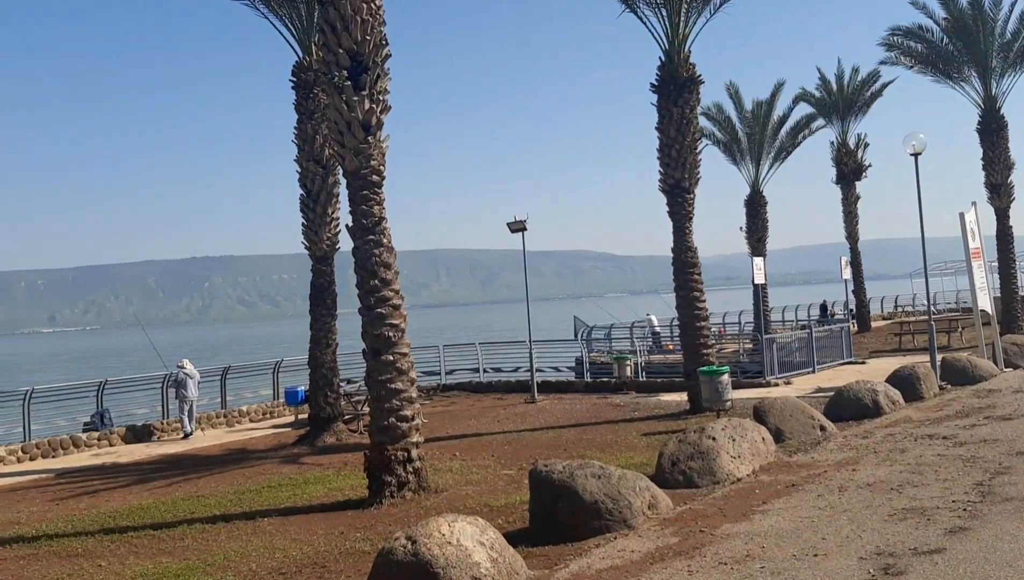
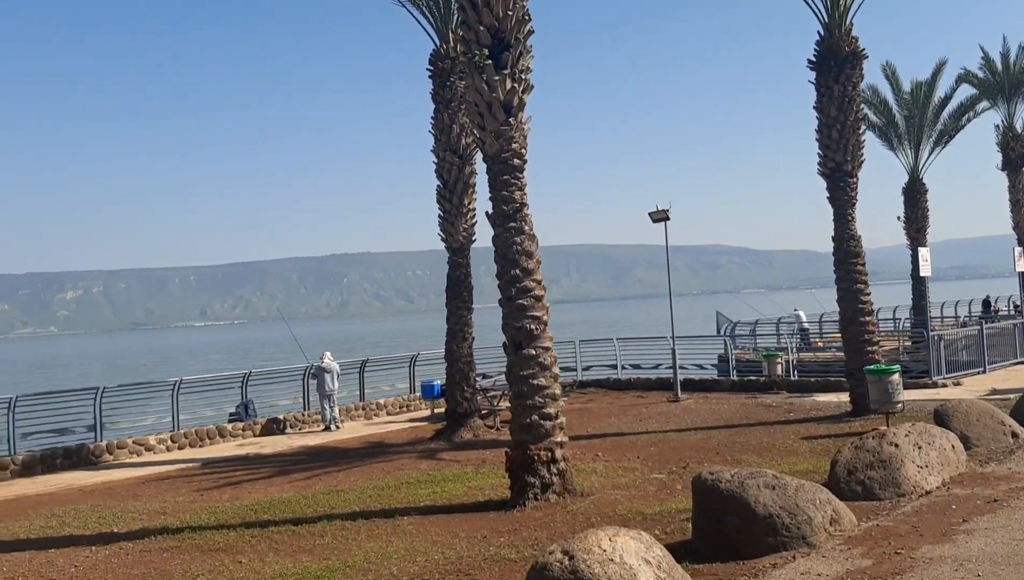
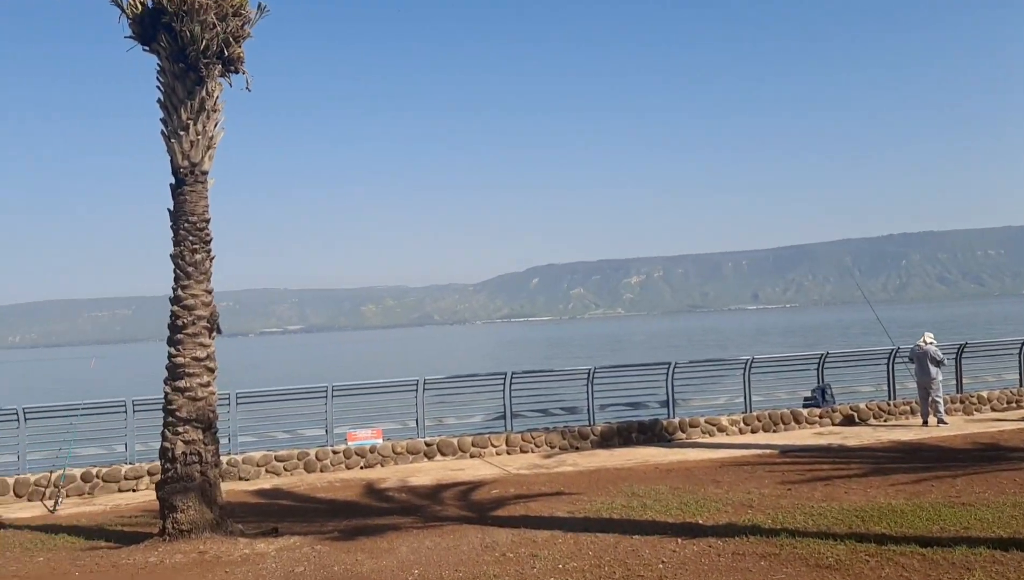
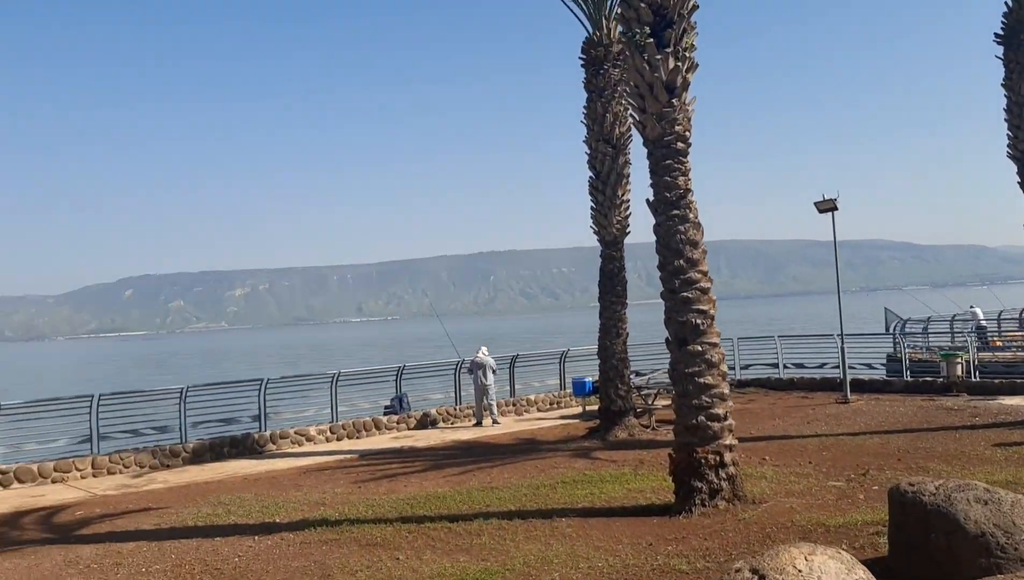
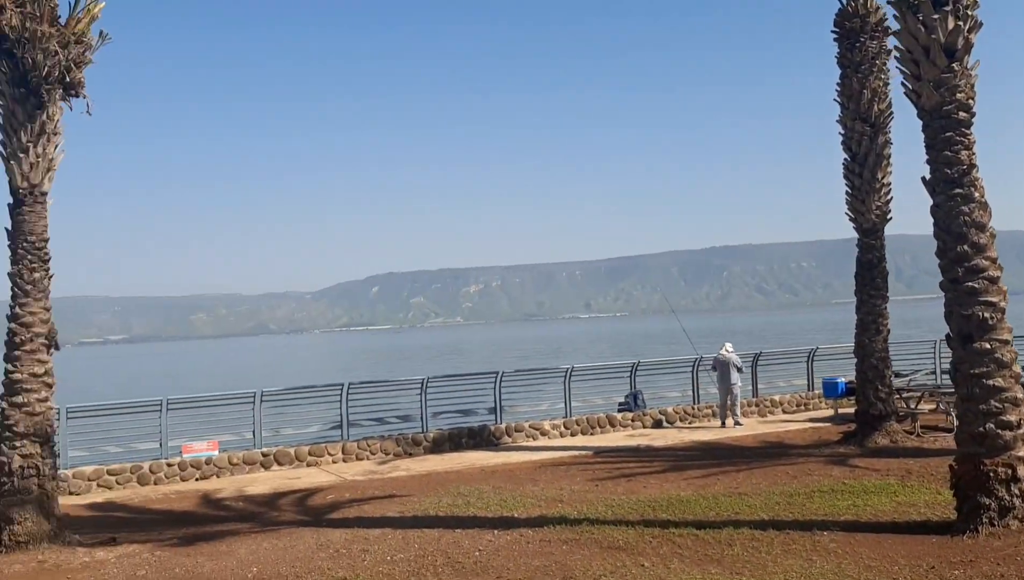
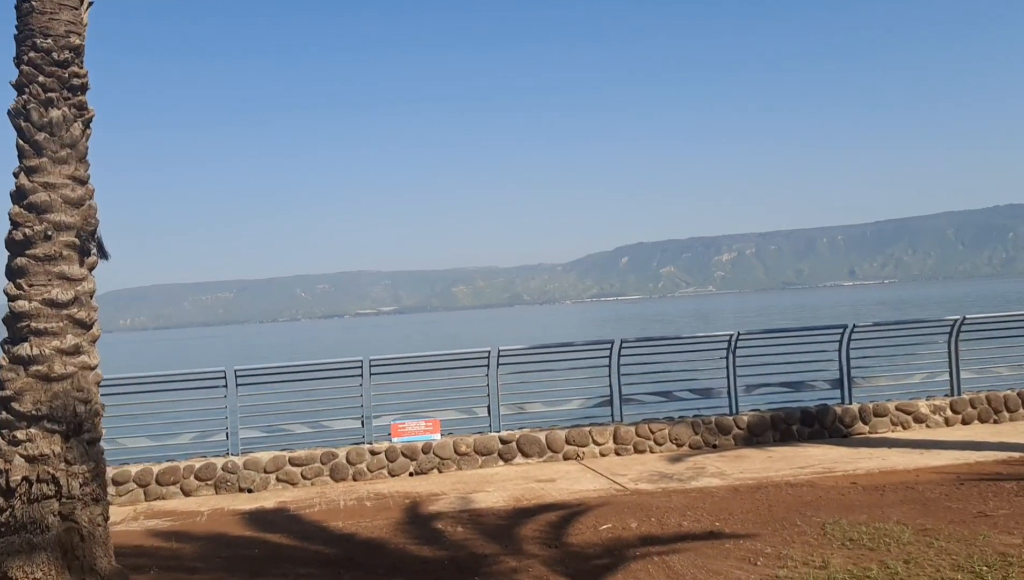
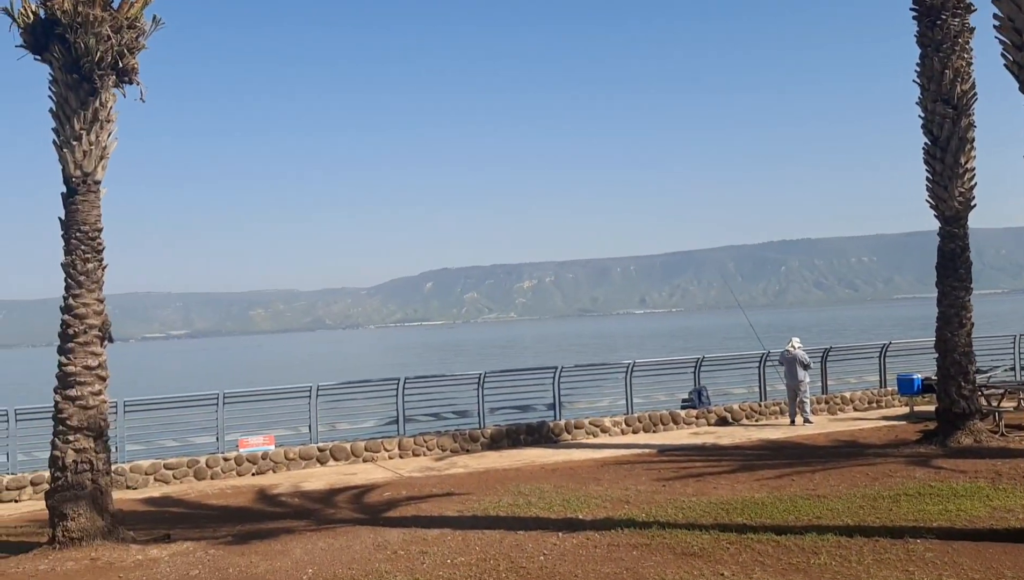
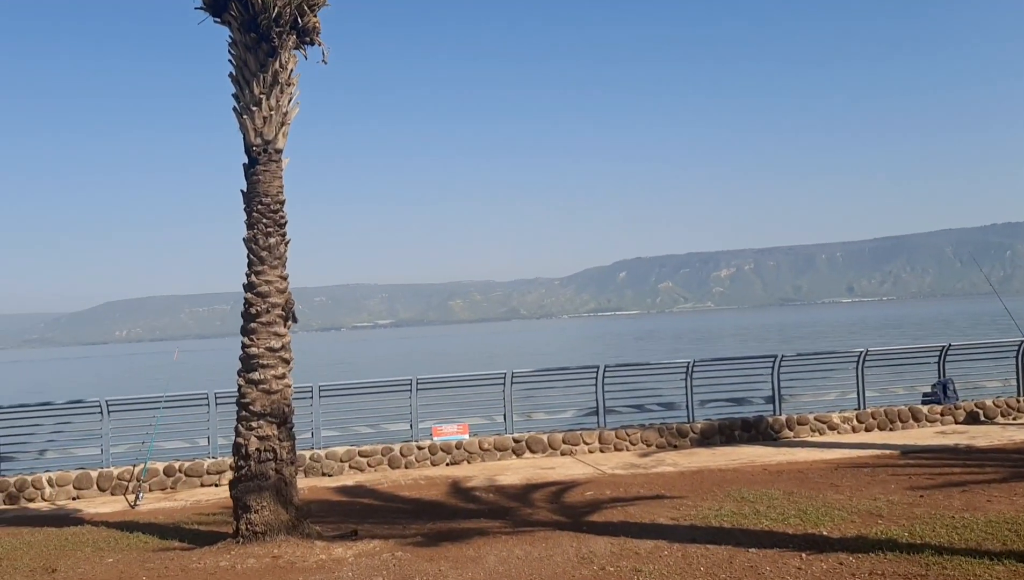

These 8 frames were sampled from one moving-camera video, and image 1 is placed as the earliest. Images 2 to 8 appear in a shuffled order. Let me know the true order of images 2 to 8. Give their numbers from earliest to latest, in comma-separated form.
2, 4, 5, 7, 3, 8, 6
